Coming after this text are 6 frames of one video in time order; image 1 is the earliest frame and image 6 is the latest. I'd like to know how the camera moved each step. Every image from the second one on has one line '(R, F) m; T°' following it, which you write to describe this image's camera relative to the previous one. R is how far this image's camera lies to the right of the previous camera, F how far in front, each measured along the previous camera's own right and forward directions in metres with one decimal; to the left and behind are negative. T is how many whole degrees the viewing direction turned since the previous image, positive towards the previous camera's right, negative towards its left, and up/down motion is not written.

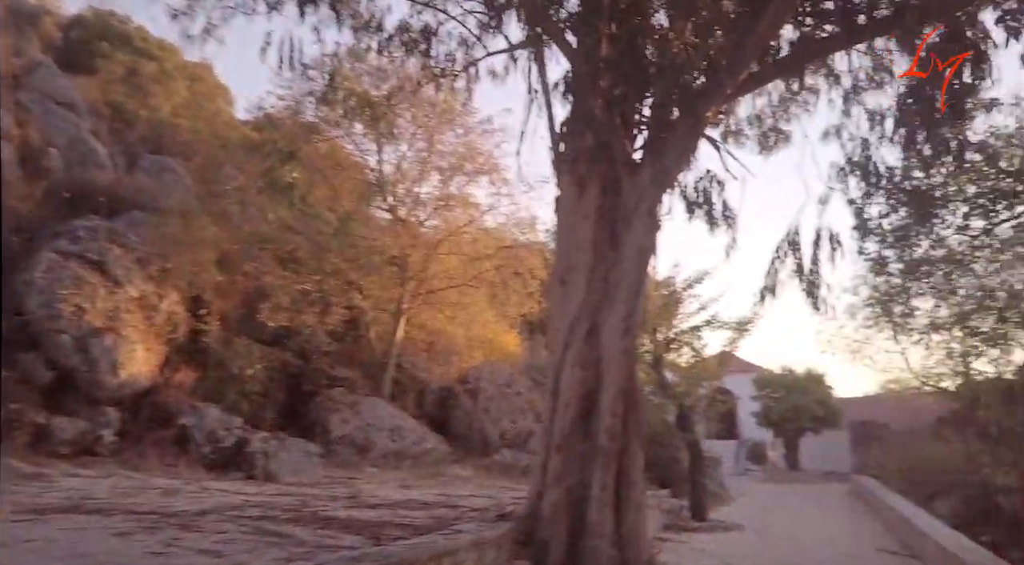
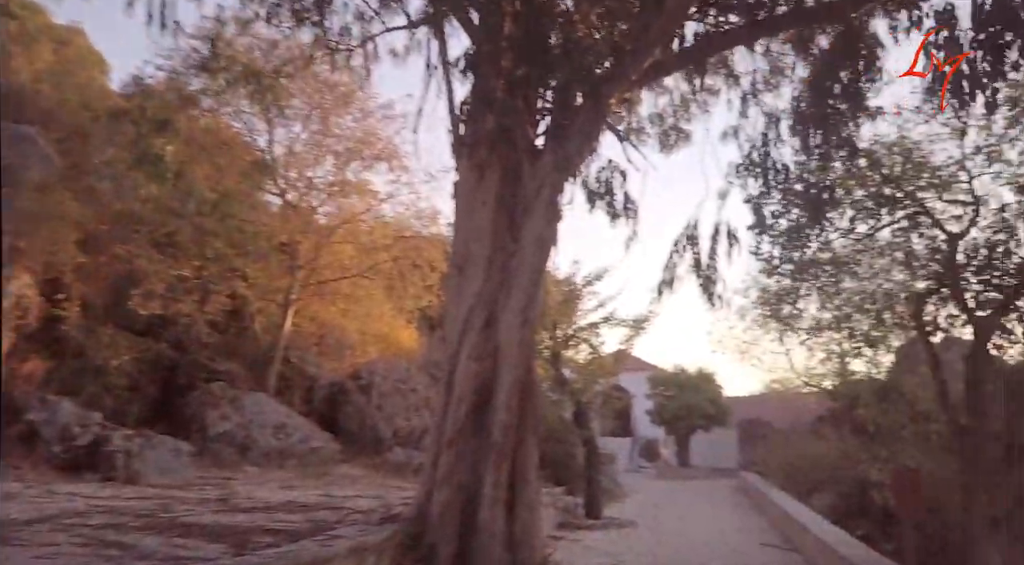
(+0.2, +0.5) m; +9°
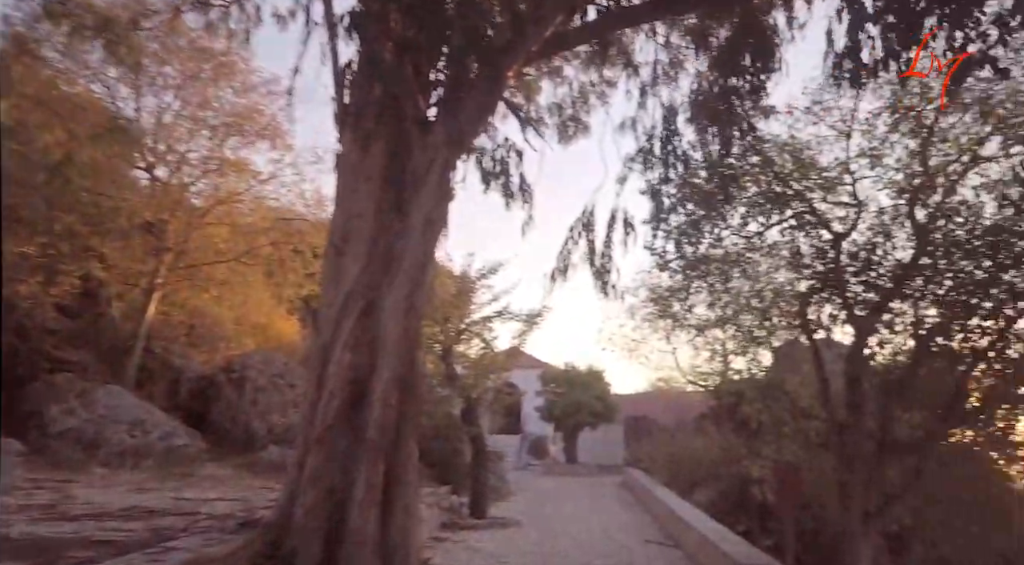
(+0.2, +0.6) m; +9°
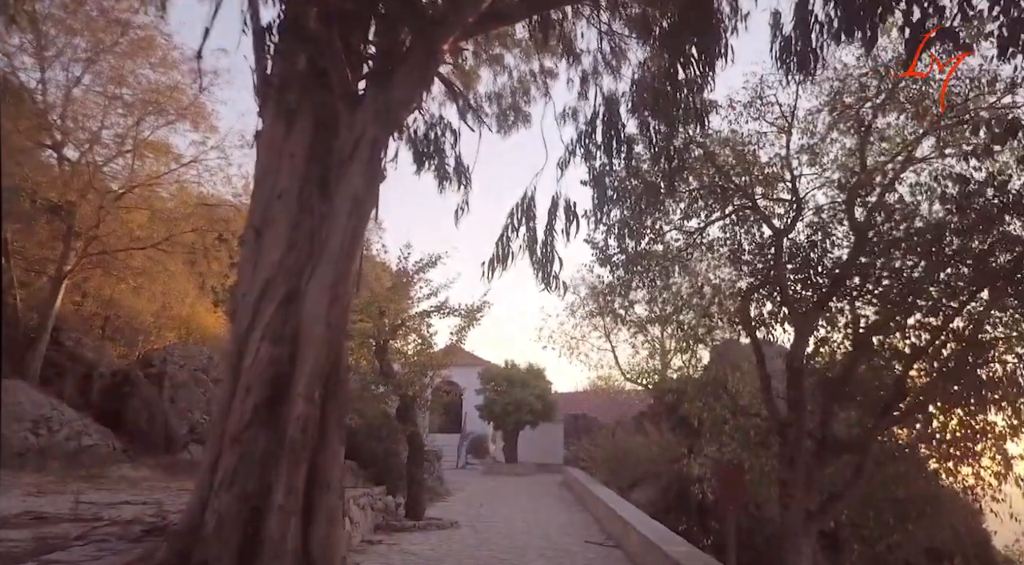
(+0.1, +0.4) m; +5°
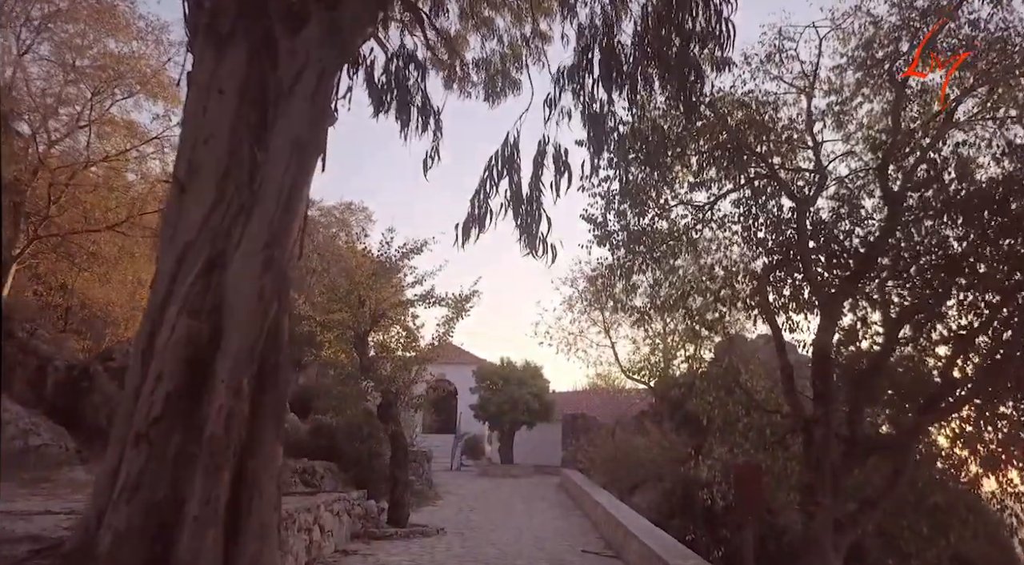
(+0.2, +1.1) m; 0°
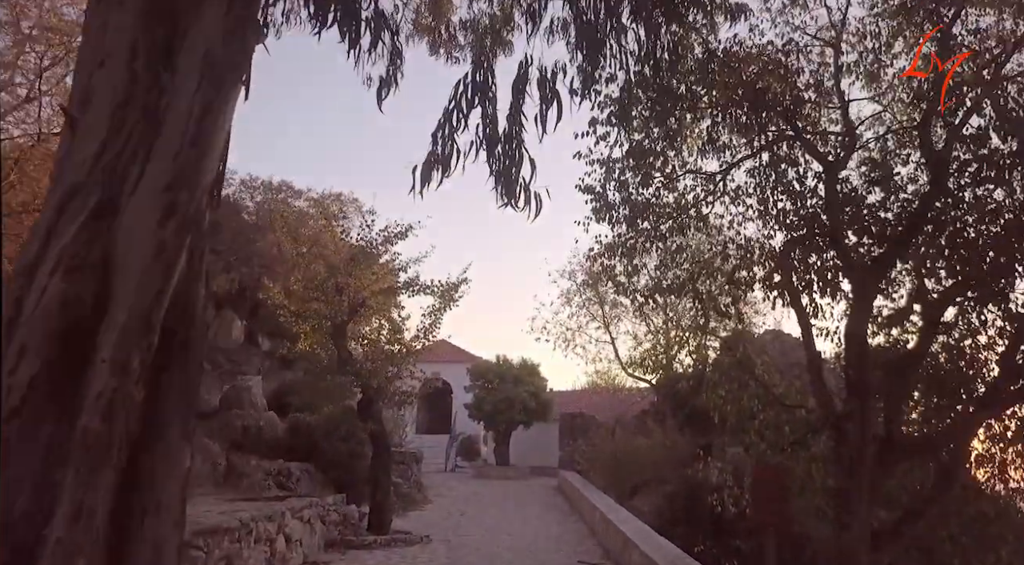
(+0.2, +1.0) m; 0°
